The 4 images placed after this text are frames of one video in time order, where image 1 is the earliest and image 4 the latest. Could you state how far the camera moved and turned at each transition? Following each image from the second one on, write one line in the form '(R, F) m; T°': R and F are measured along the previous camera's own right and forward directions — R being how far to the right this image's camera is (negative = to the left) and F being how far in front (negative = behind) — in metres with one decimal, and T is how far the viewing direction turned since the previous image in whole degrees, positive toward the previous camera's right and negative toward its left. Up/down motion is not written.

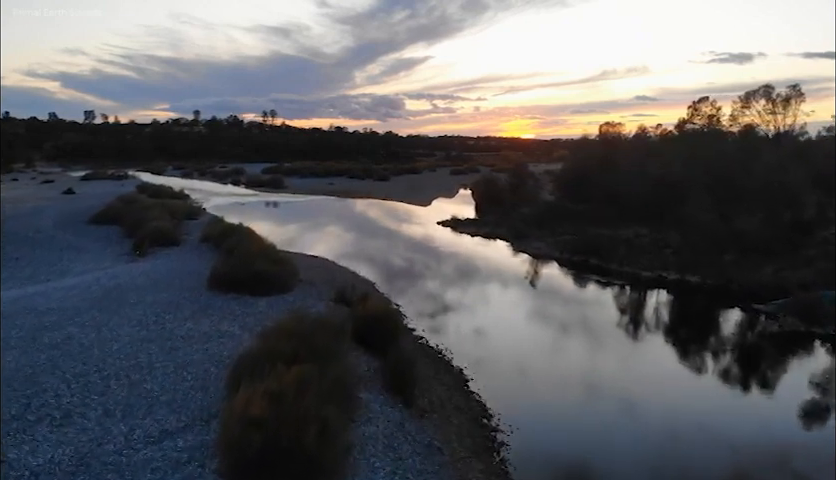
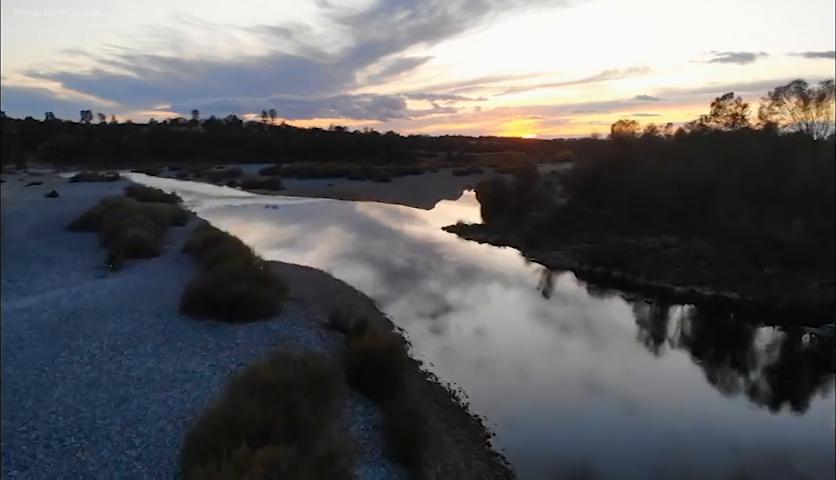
(-0.1, +2.3) m; 0°
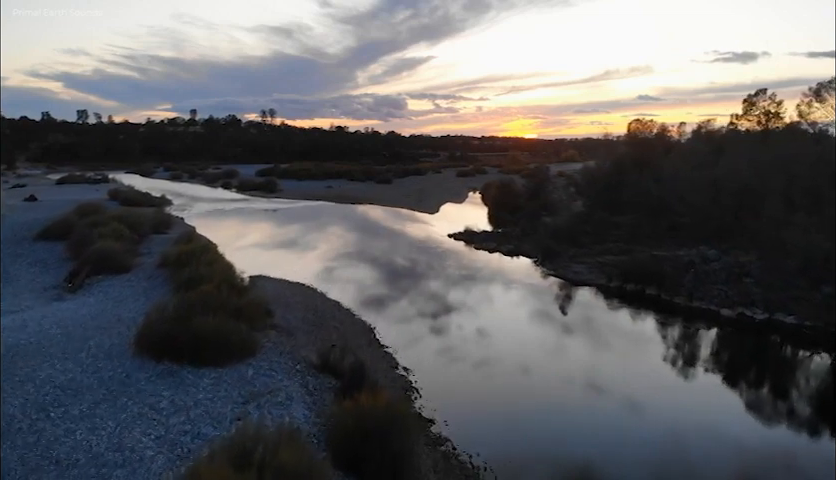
(-0.2, +2.7) m; 0°
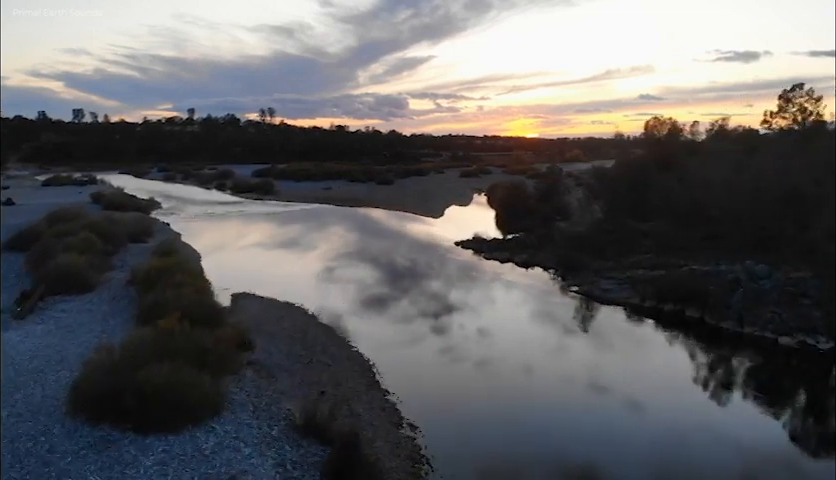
(-0.1, +2.5) m; 0°
